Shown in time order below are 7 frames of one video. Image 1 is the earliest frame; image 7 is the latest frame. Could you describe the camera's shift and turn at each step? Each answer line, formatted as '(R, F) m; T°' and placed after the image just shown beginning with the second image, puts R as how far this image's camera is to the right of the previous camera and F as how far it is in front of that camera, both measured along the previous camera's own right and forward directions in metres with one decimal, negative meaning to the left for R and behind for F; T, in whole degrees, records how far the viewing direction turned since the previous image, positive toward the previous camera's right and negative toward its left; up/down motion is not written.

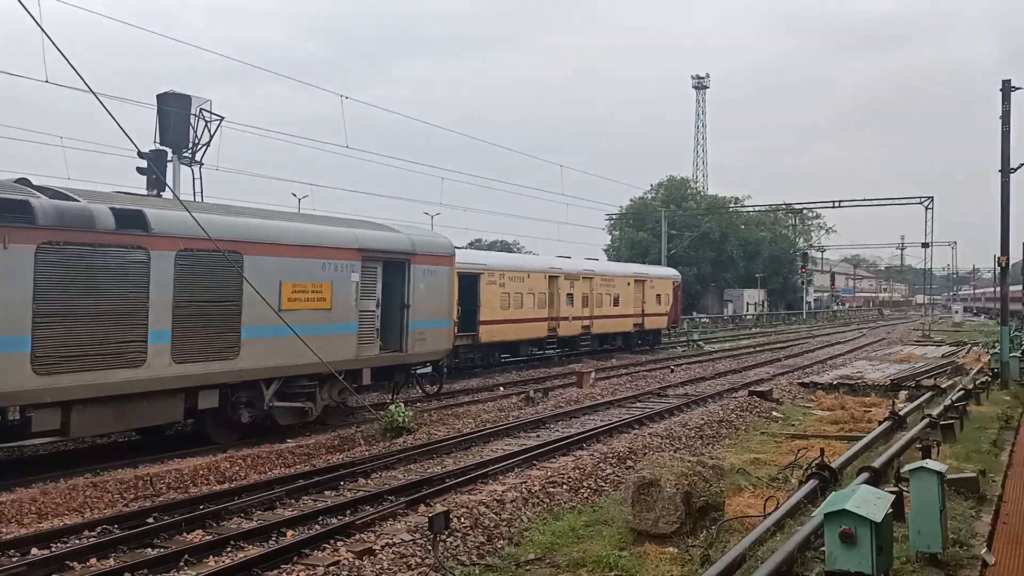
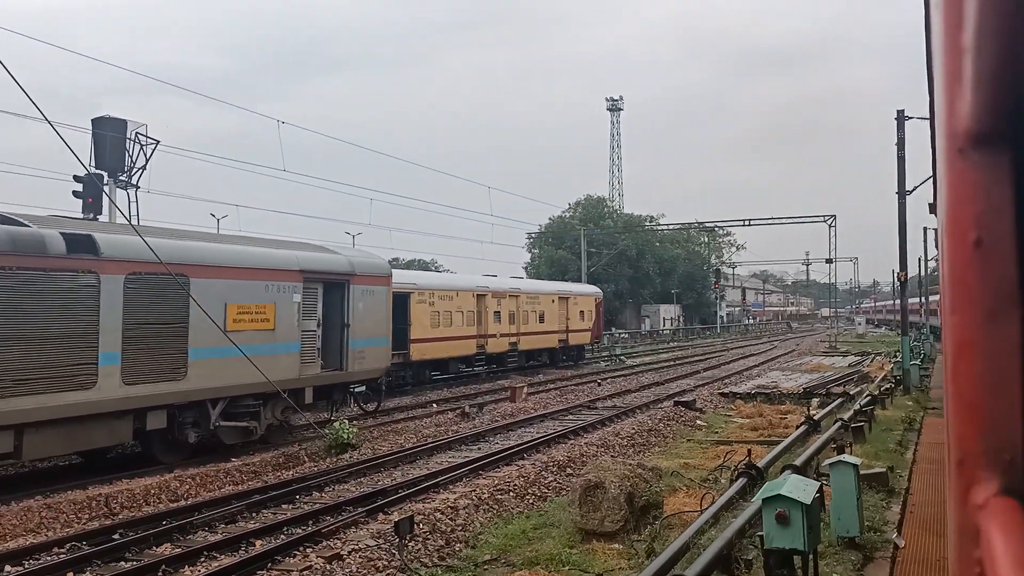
(-0.3, -0.5) m; +5°
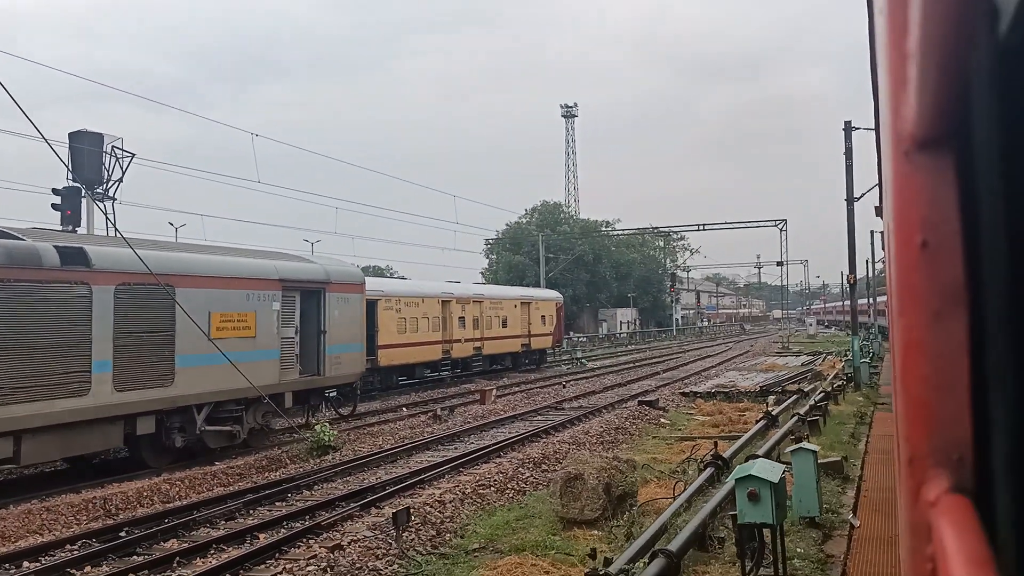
(-0.2, -0.5) m; +3°
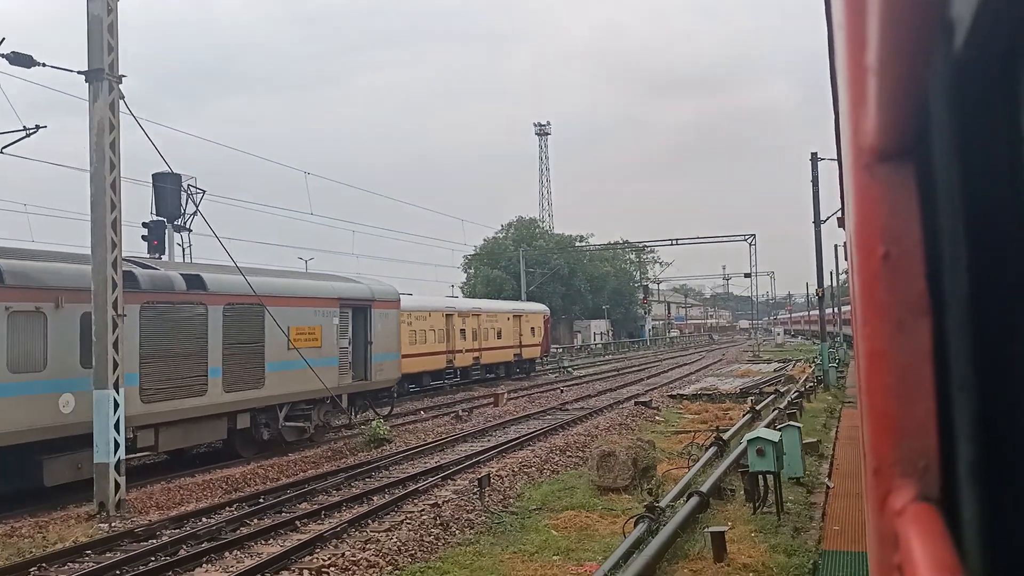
(-0.9, -2.1) m; +2°
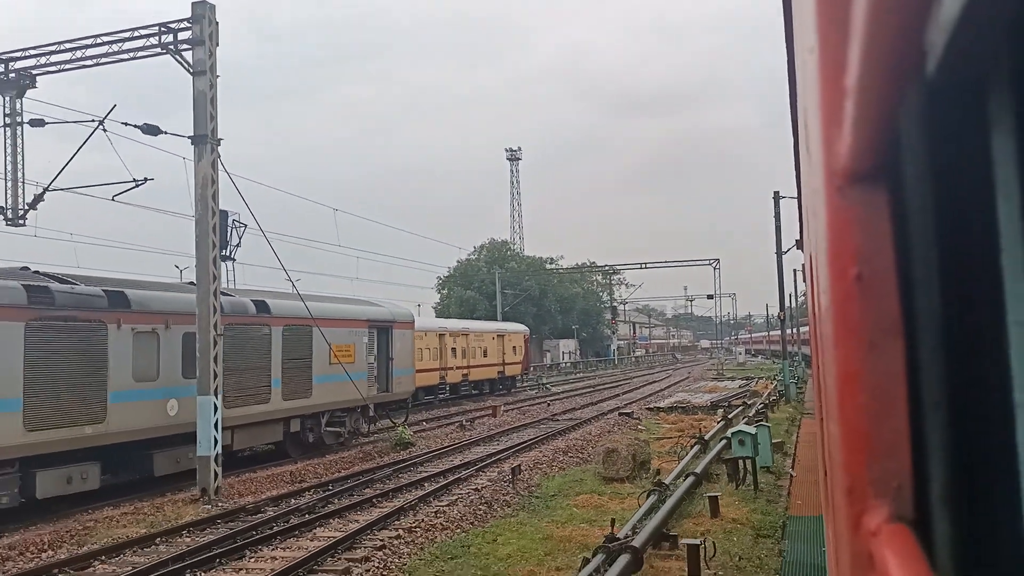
(-0.8, -2.1) m; +2°
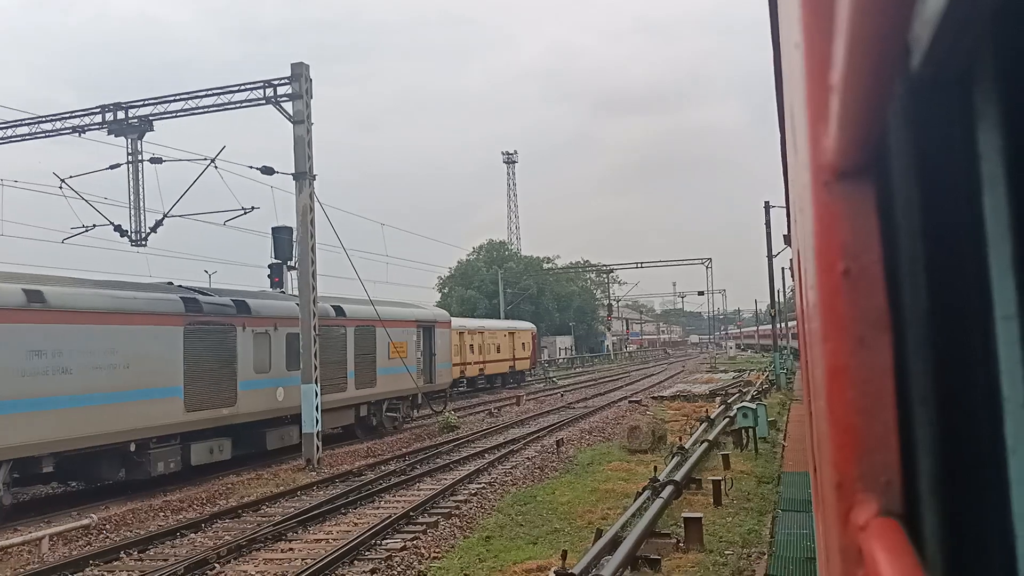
(-0.8, -2.5) m; +1°
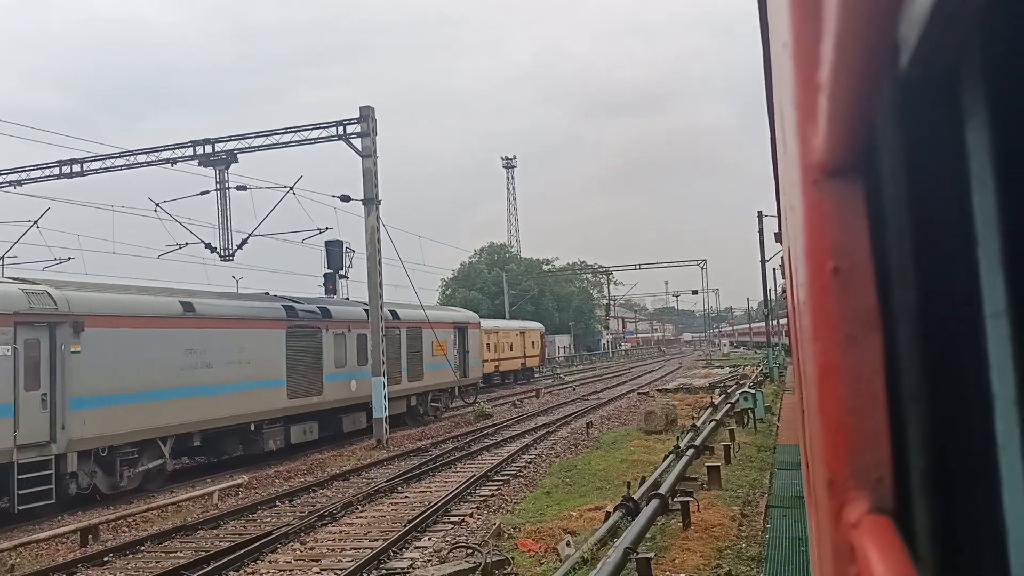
(-0.8, -2.5) m; +1°
